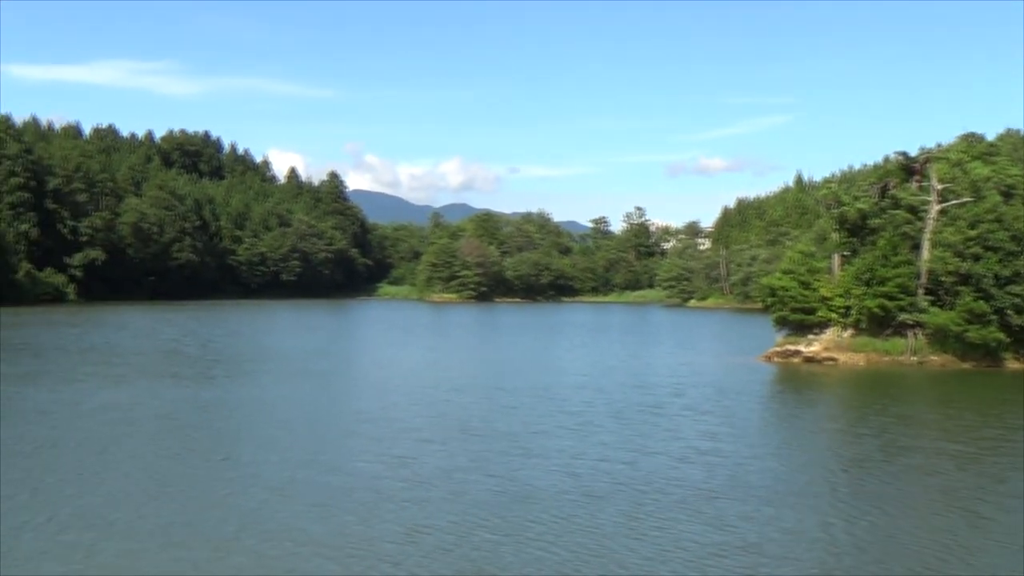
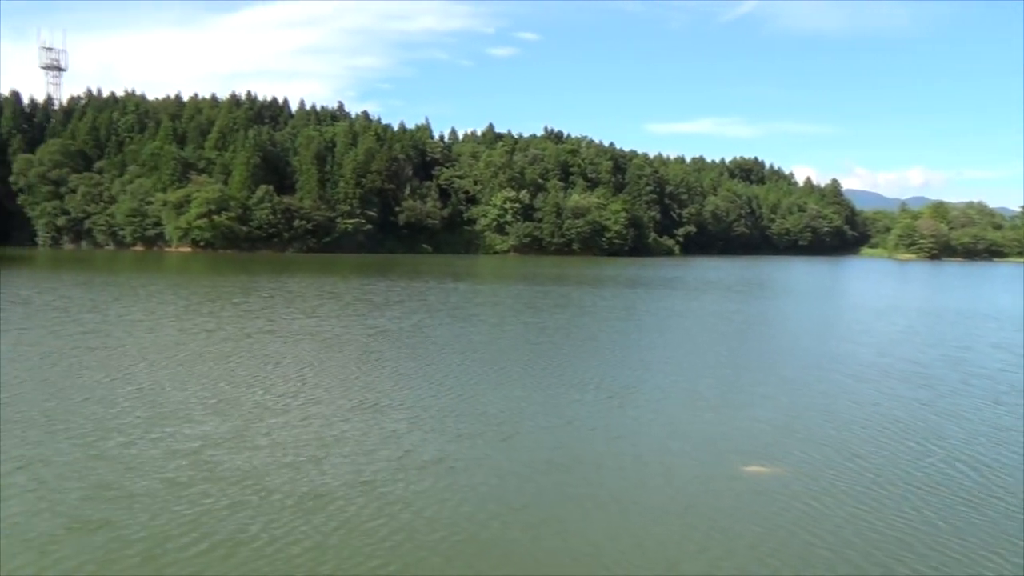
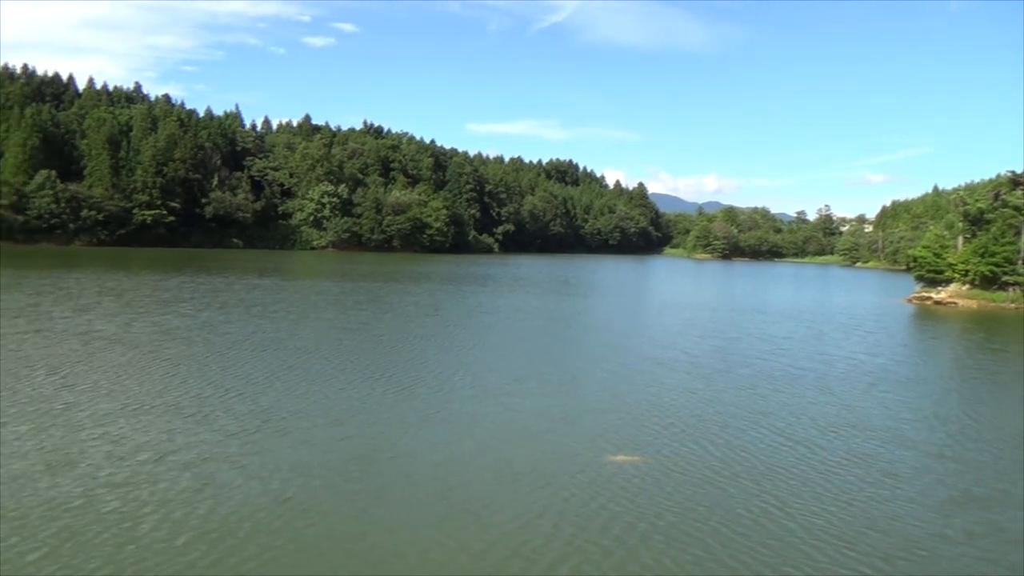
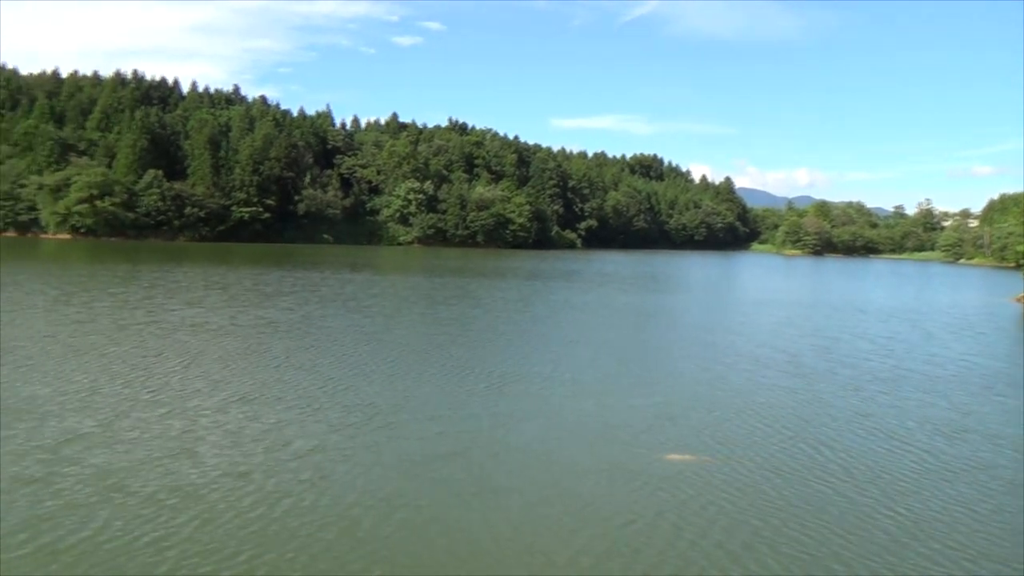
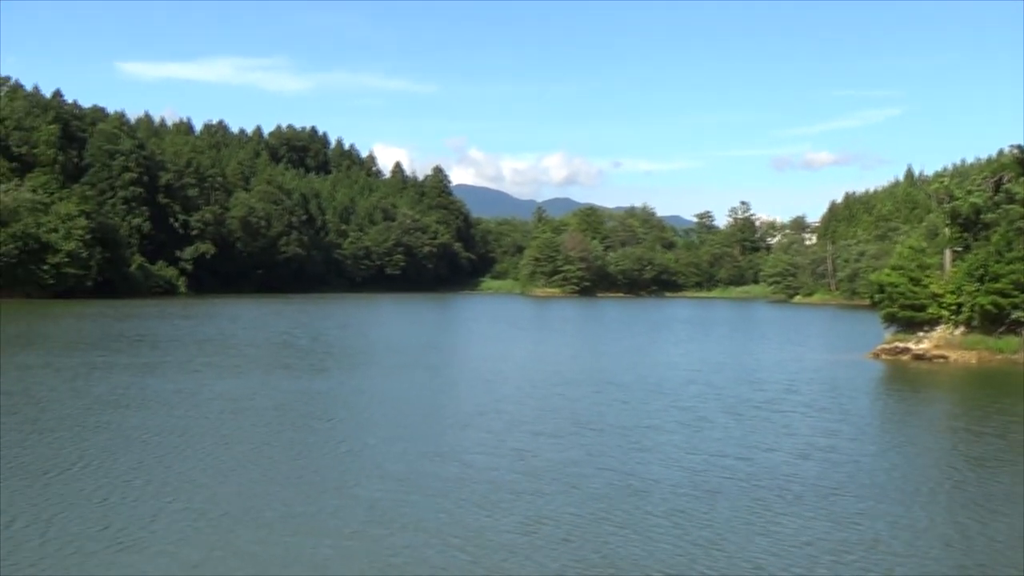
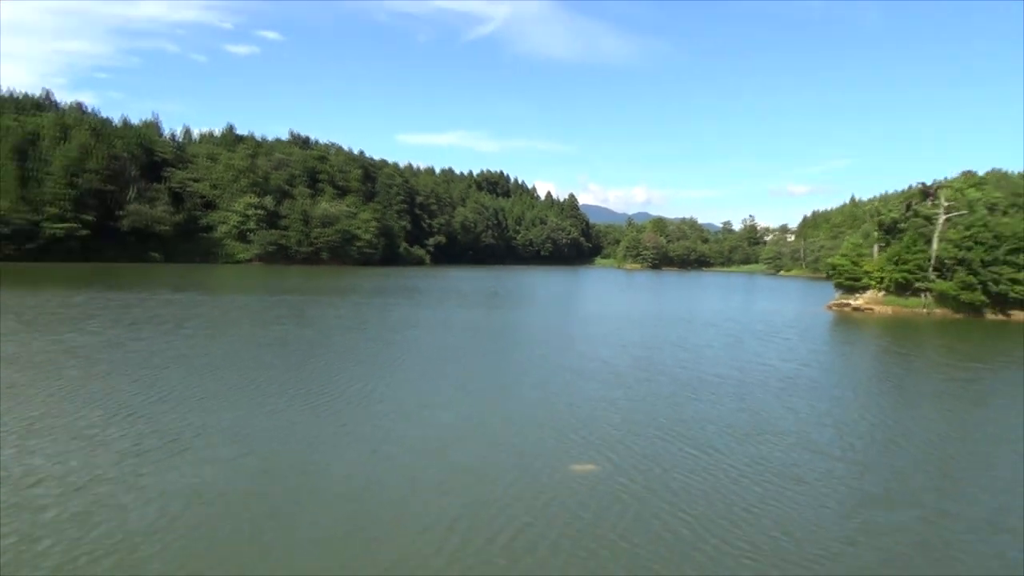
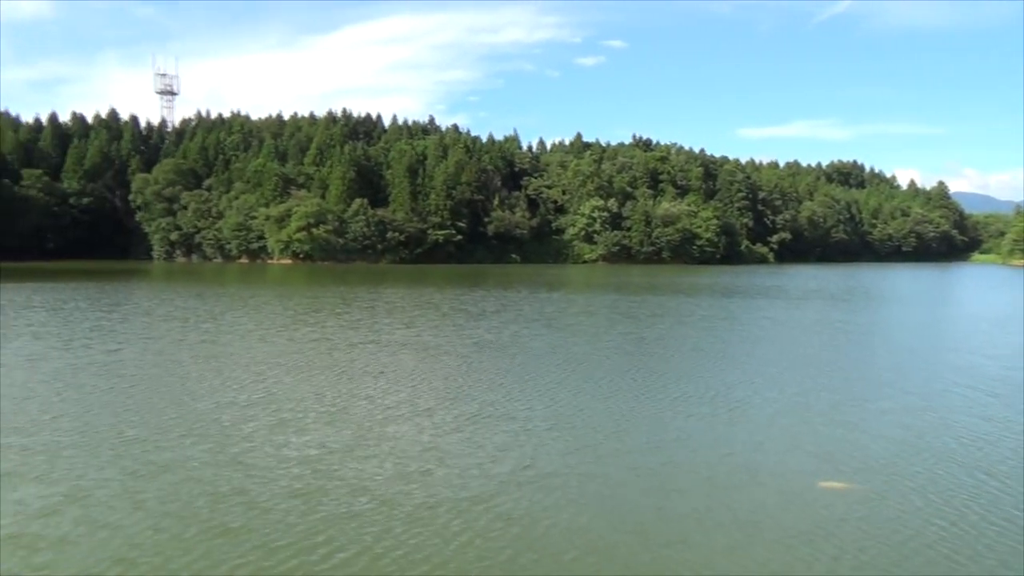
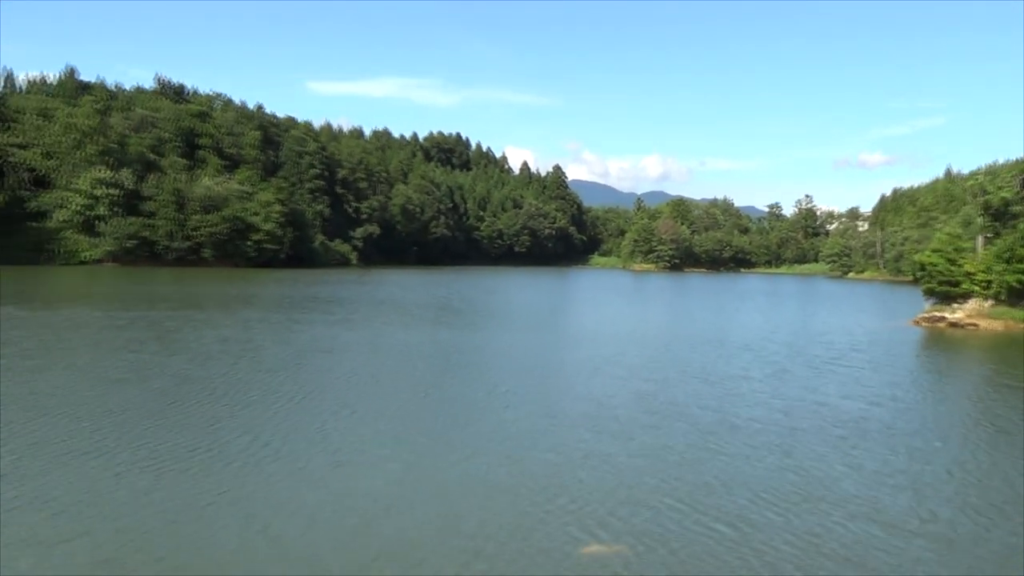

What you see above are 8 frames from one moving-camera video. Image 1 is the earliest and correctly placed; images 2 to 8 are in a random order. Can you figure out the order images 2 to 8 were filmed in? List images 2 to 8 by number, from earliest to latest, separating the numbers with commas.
5, 8, 6, 3, 4, 2, 7
